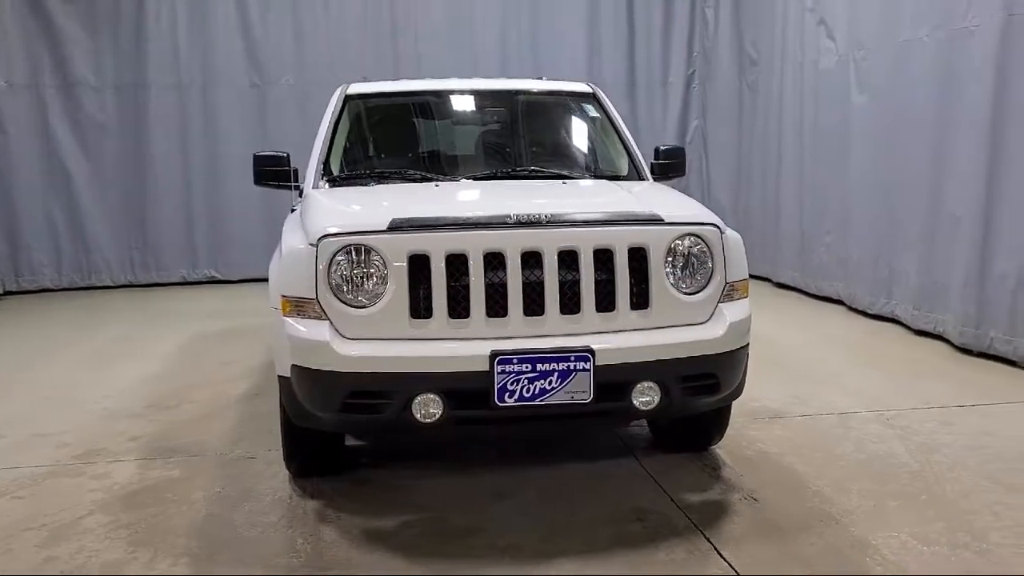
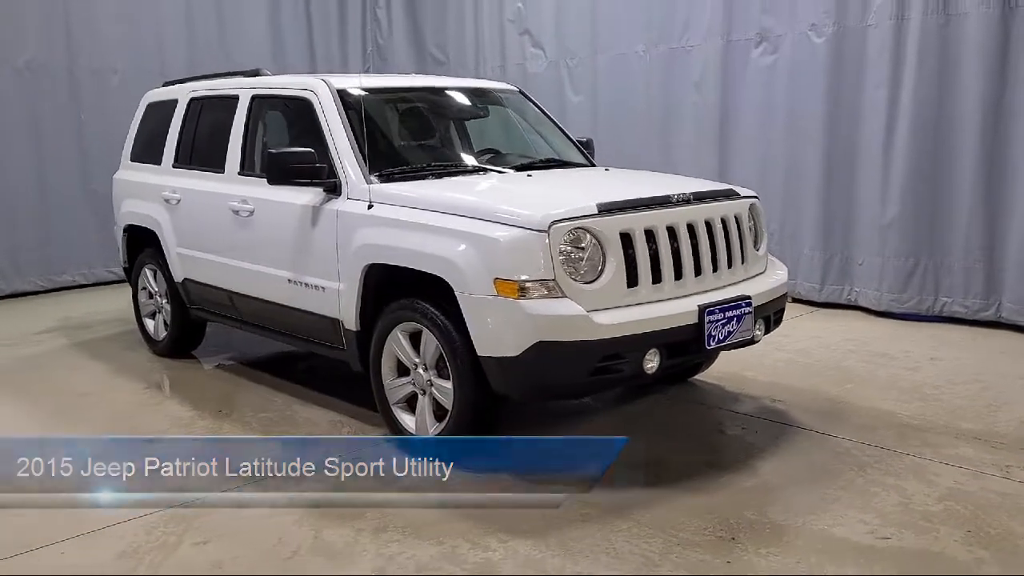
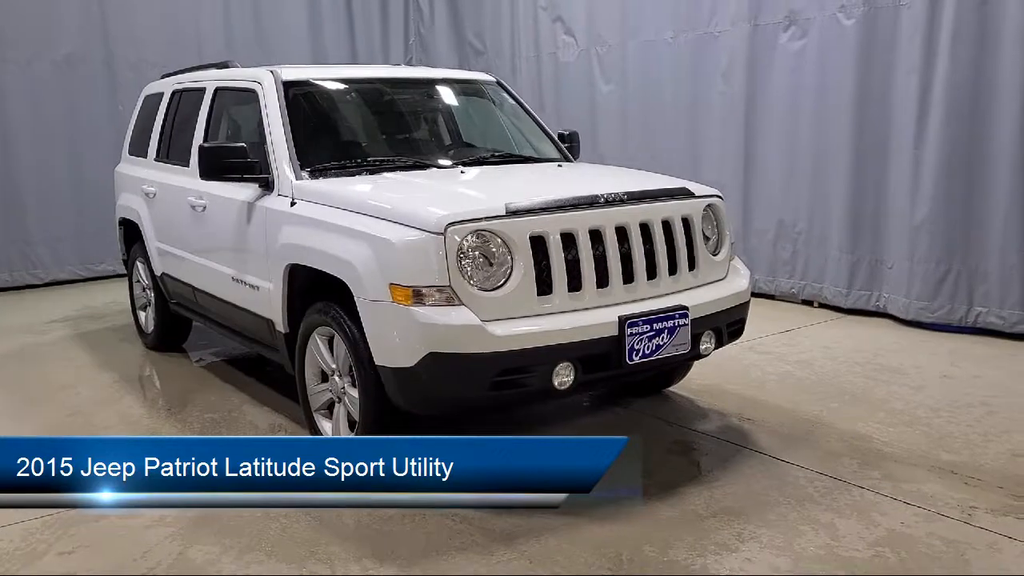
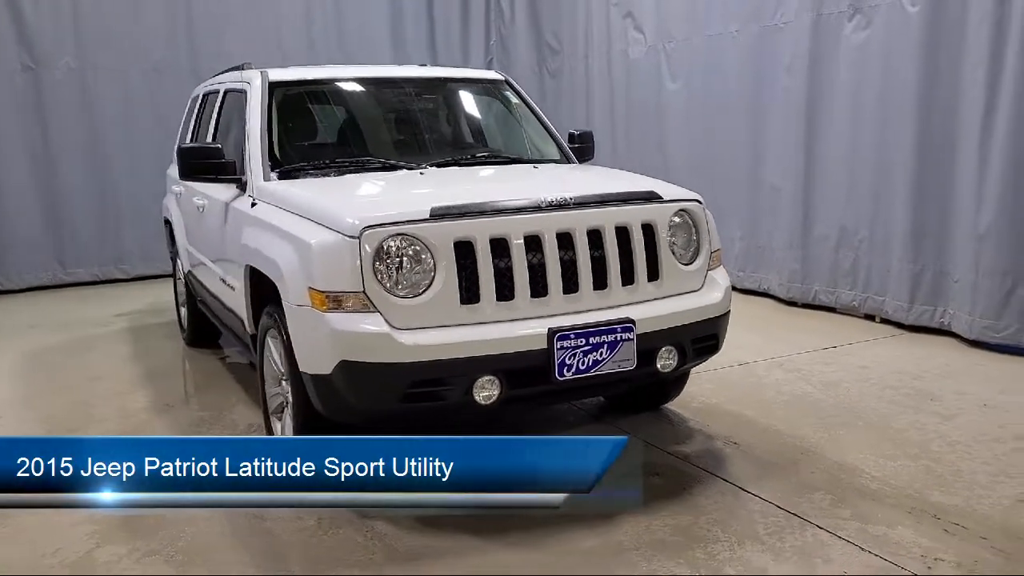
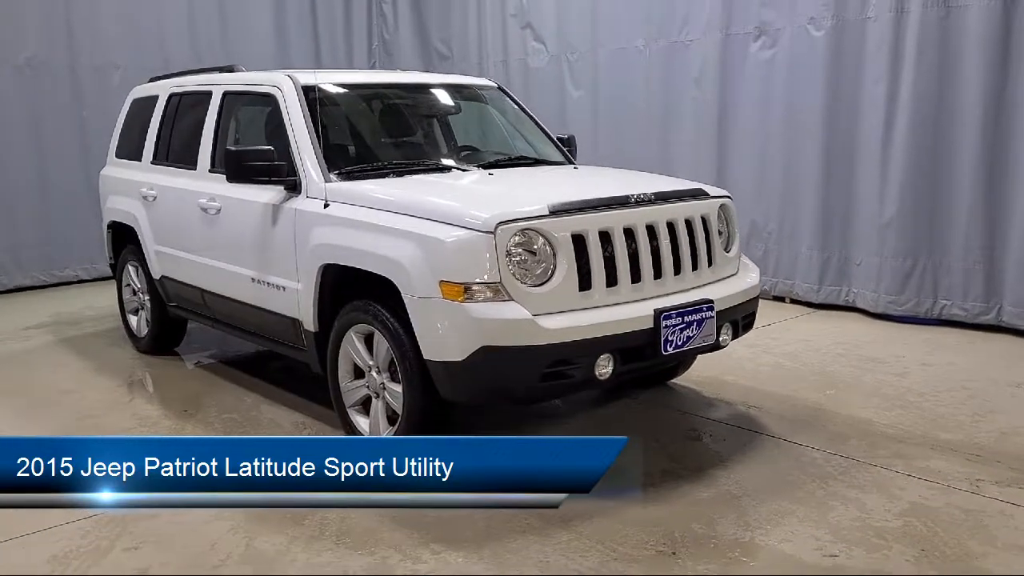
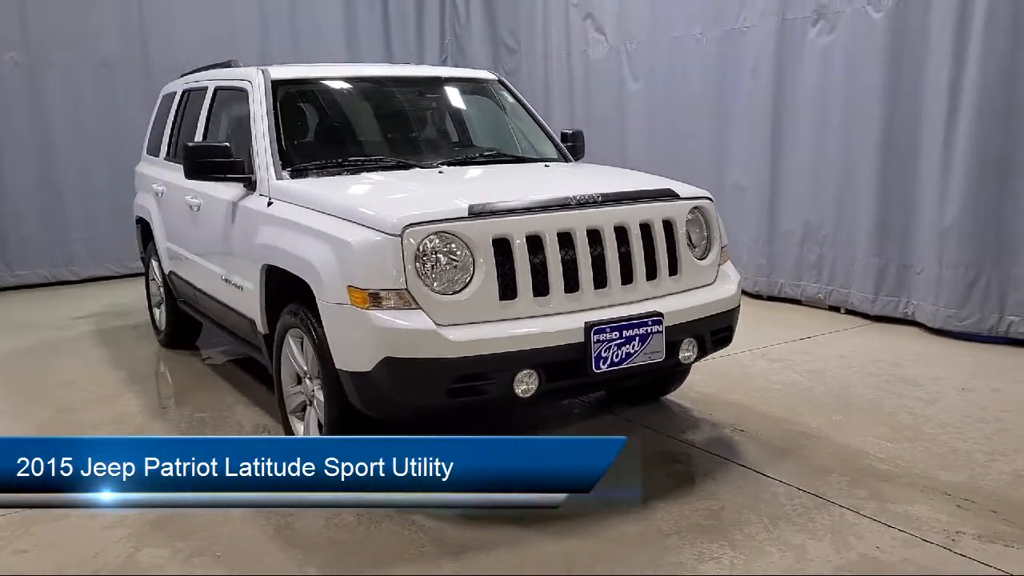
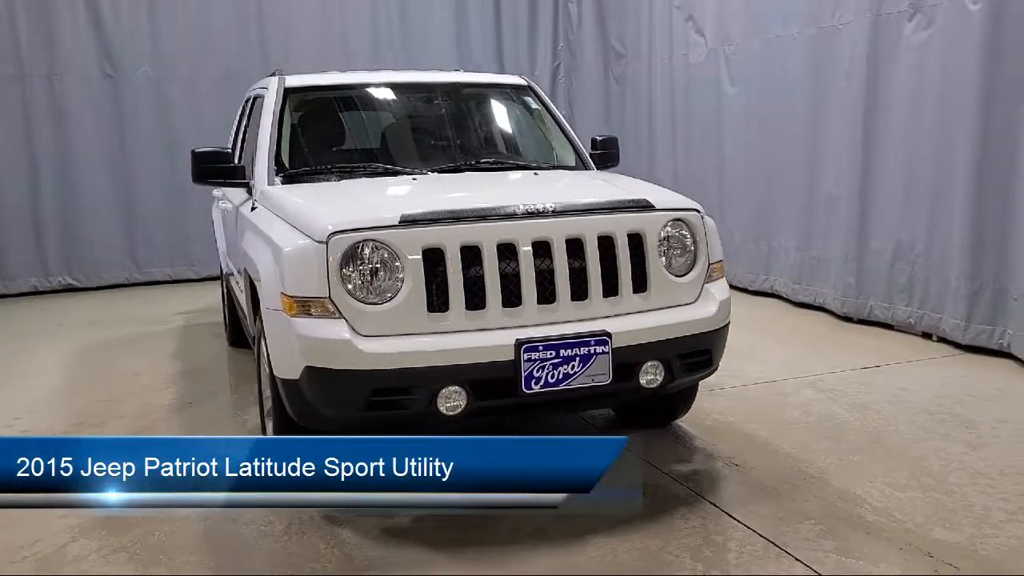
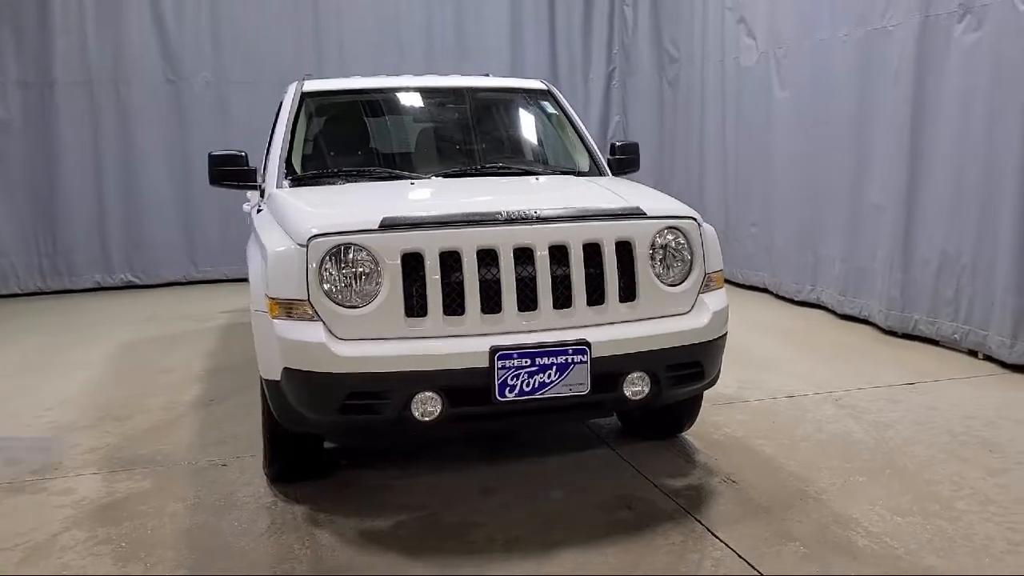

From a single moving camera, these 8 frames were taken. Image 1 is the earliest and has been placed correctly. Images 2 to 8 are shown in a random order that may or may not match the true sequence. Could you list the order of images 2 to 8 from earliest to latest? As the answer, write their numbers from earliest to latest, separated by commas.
8, 7, 4, 6, 3, 5, 2
